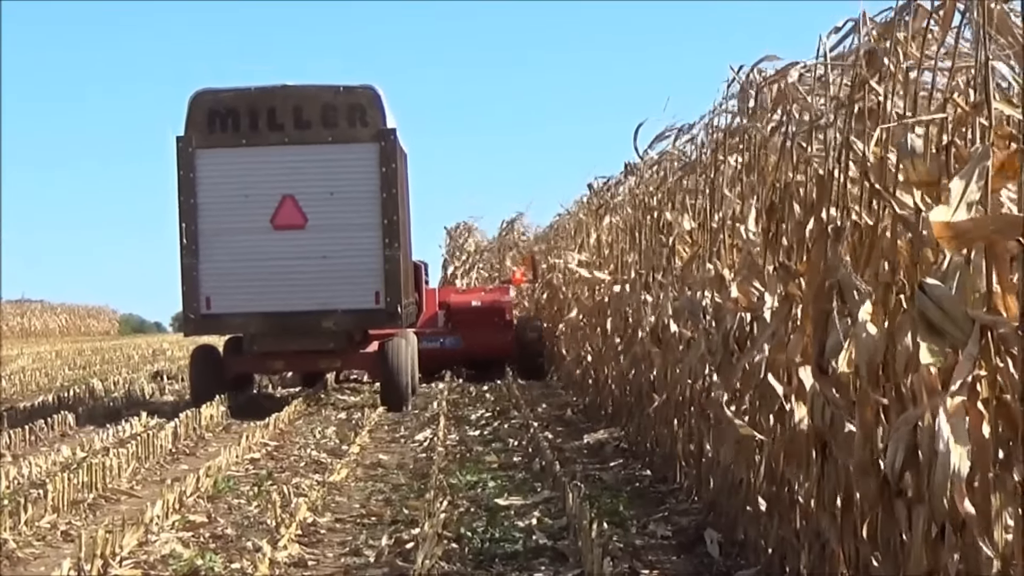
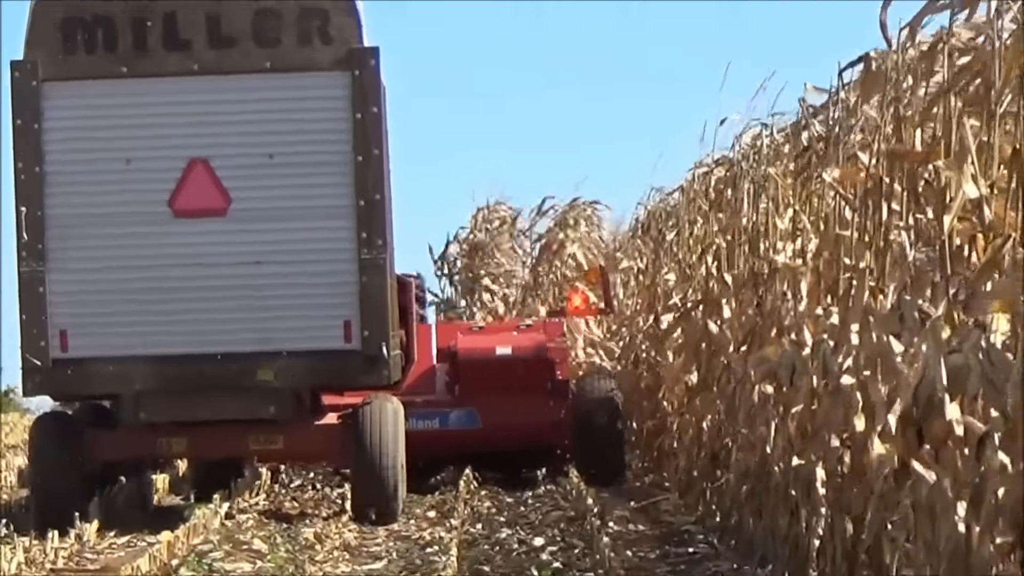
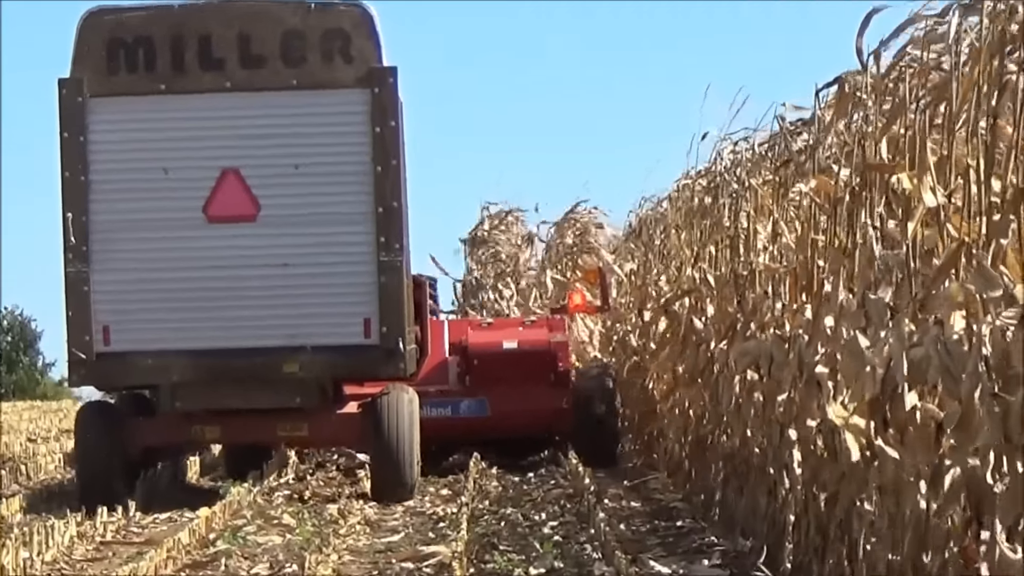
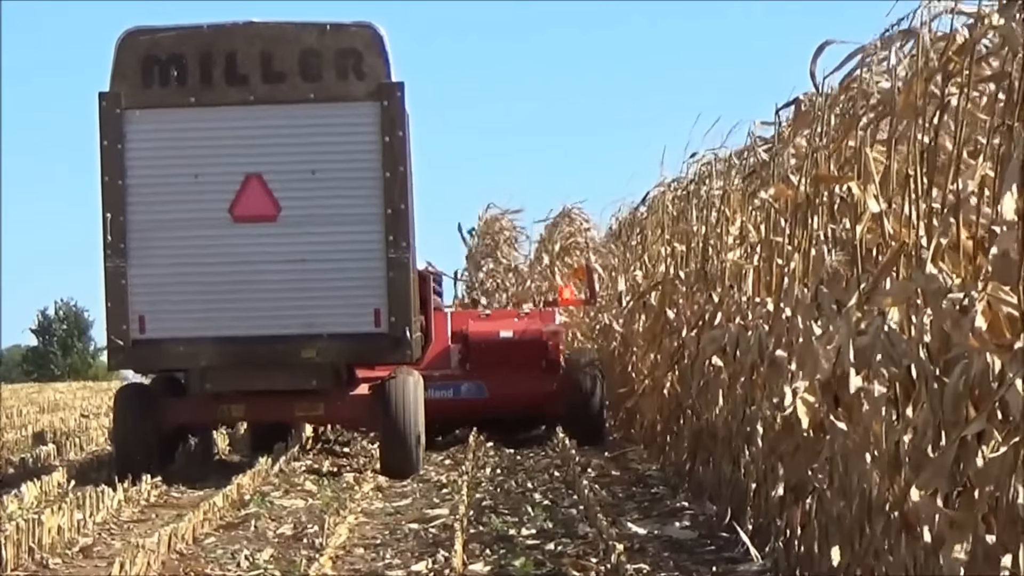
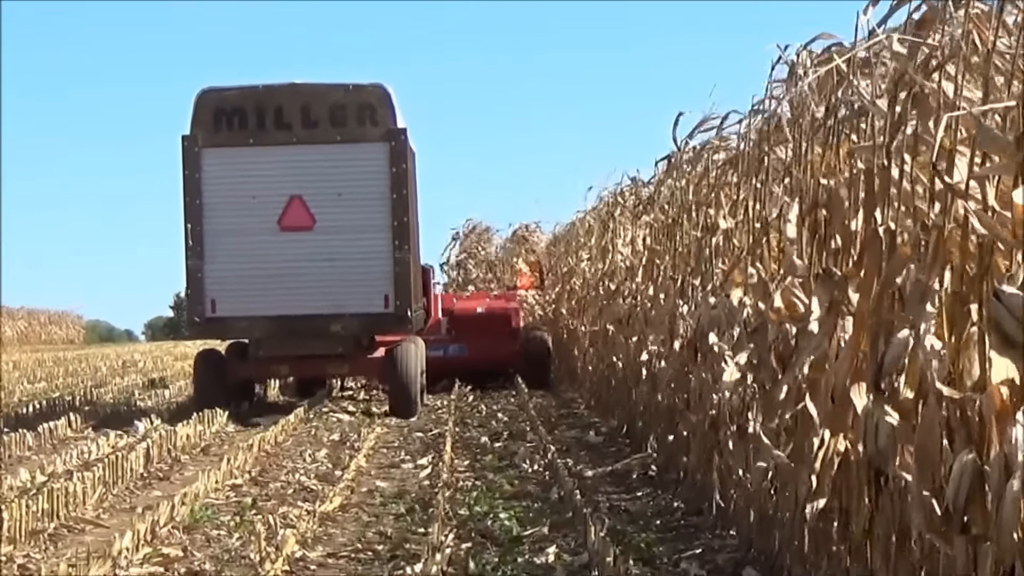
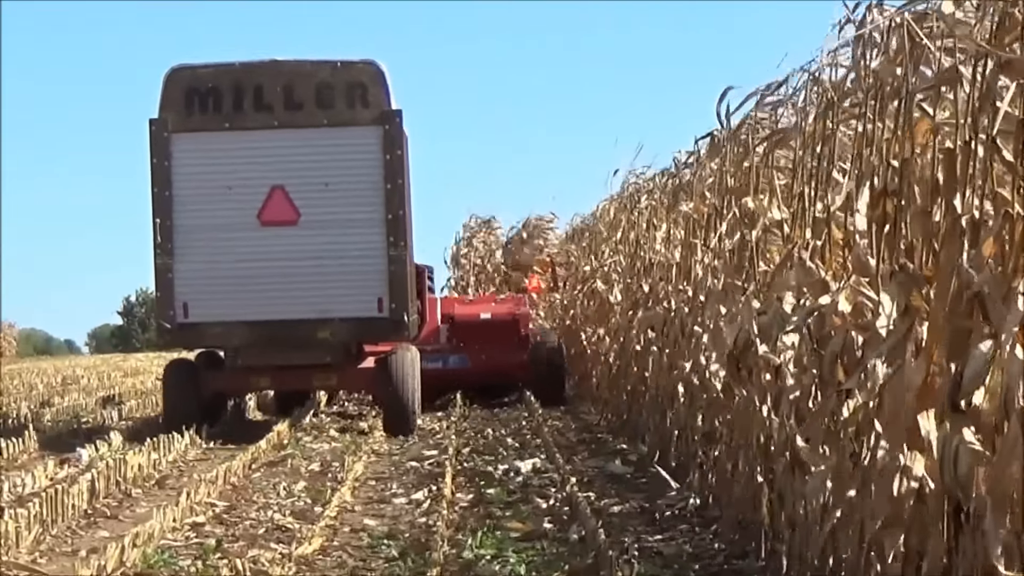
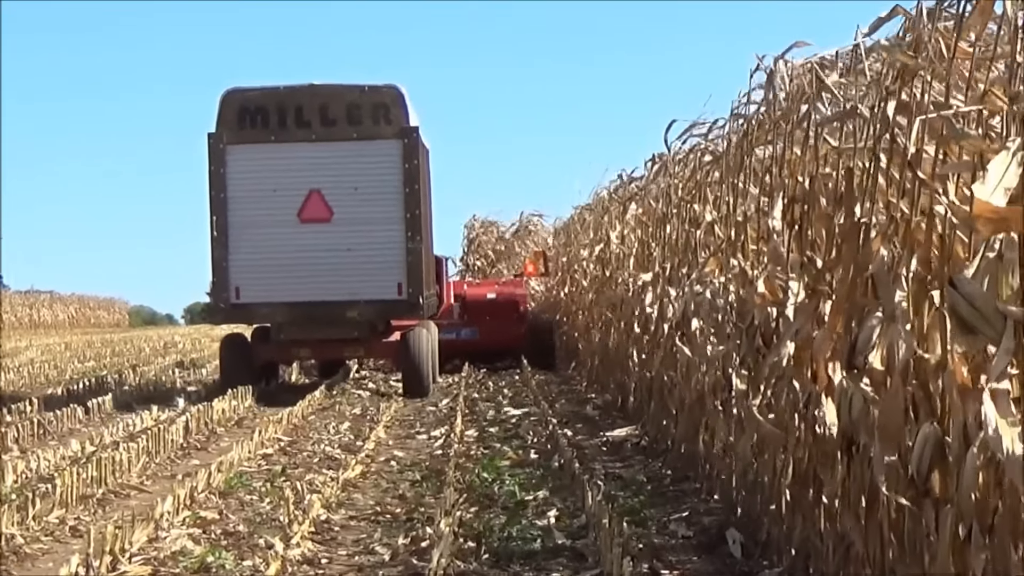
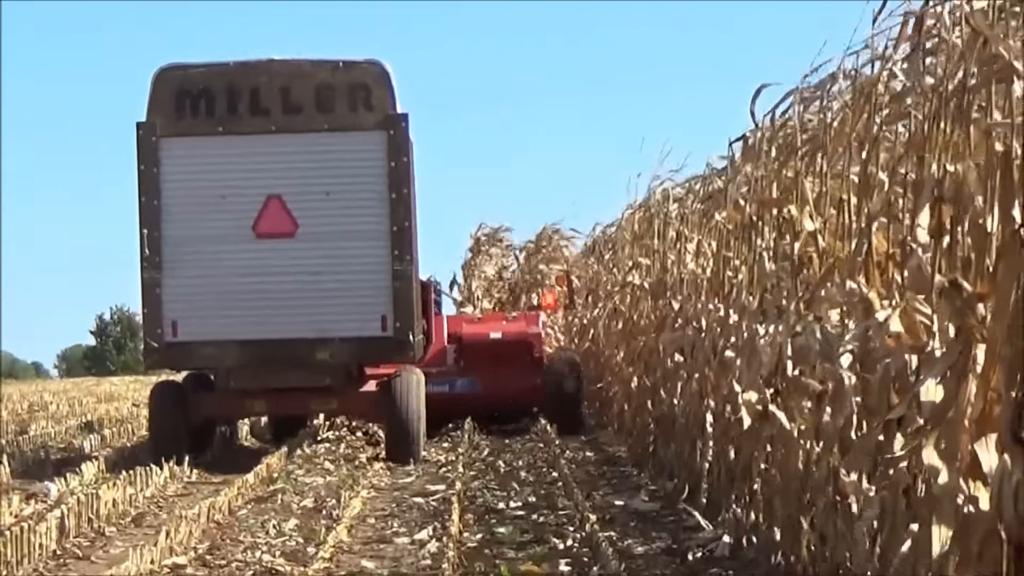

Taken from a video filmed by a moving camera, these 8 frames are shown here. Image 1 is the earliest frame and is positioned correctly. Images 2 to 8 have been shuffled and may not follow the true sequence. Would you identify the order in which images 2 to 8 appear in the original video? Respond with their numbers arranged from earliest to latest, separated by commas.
7, 5, 6, 8, 4, 3, 2
